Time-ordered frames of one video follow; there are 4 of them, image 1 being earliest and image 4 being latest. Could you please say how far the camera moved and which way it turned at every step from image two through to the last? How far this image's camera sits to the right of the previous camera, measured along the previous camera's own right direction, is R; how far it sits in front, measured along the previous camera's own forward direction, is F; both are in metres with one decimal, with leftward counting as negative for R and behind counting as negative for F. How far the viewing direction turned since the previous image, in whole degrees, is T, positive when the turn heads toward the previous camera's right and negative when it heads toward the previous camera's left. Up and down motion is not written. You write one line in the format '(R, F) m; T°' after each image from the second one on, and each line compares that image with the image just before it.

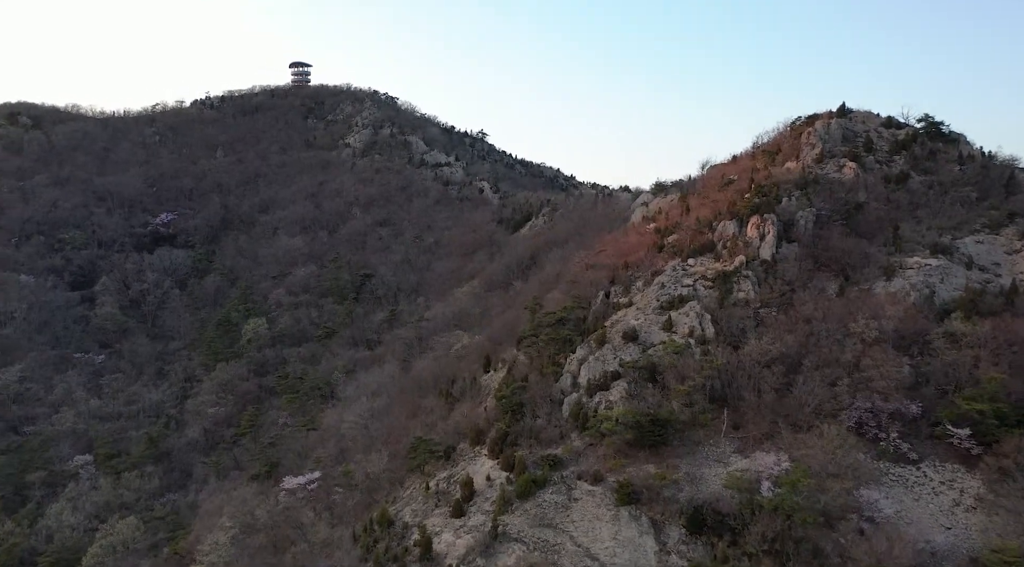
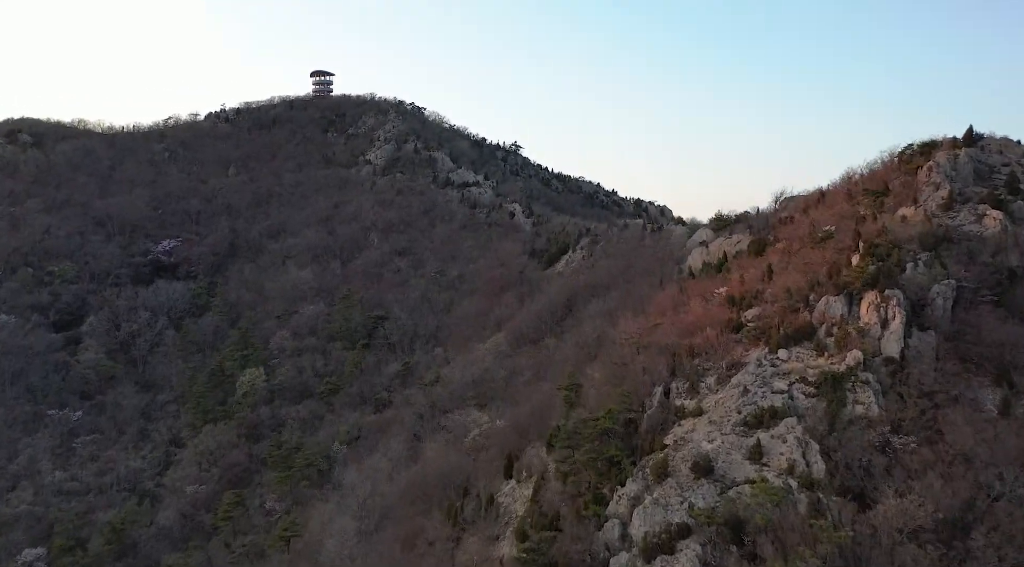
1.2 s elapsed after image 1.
(+0.3, +6.6) m; -2°
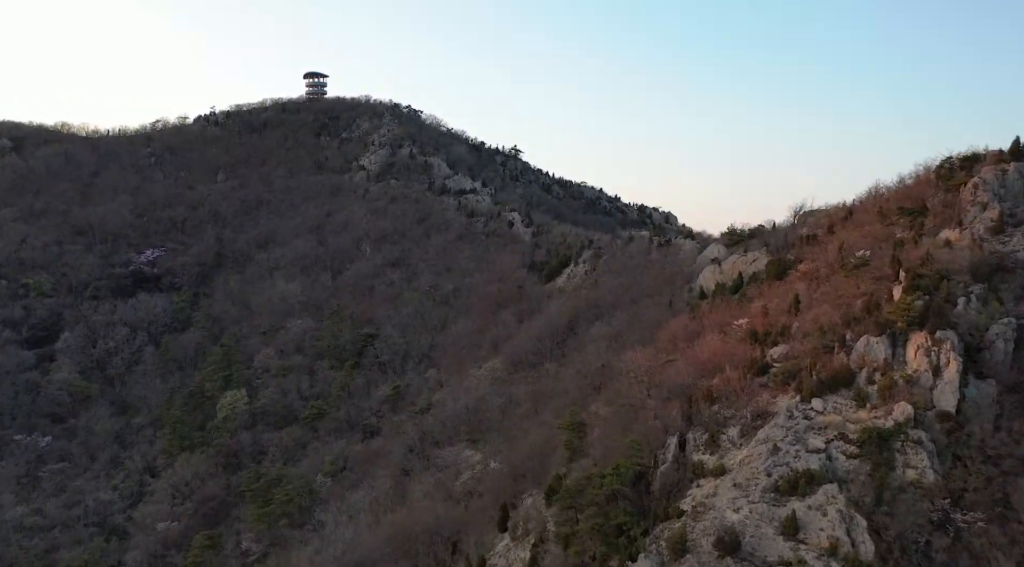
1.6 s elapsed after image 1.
(+0.1, +2.5) m; 0°
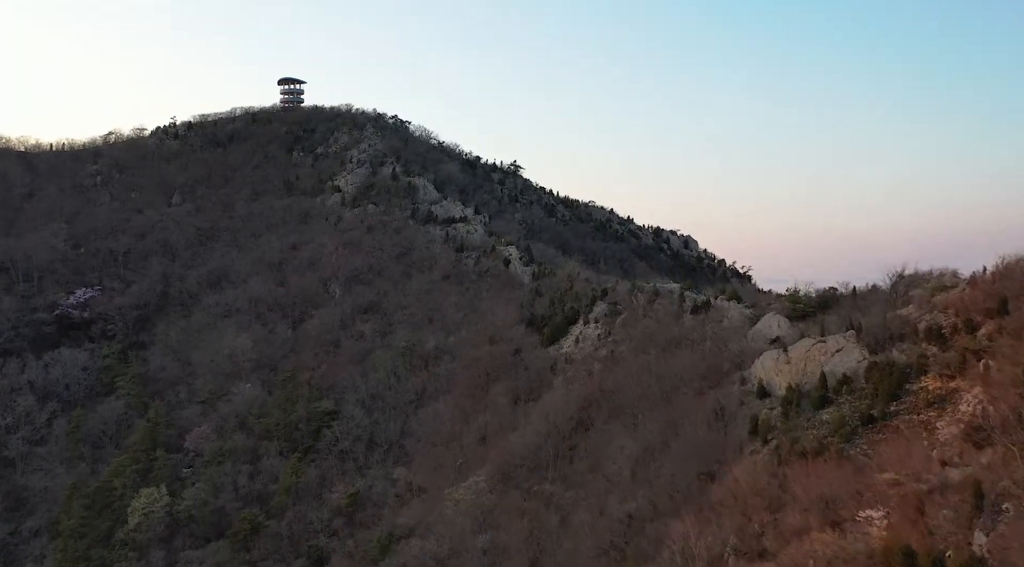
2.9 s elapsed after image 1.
(+0.4, +8.4) m; 0°
